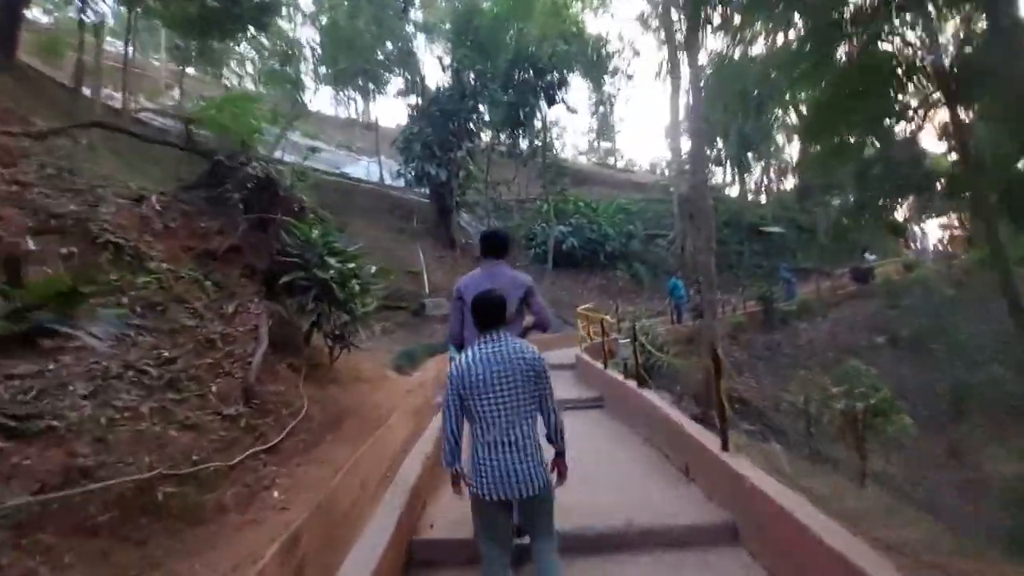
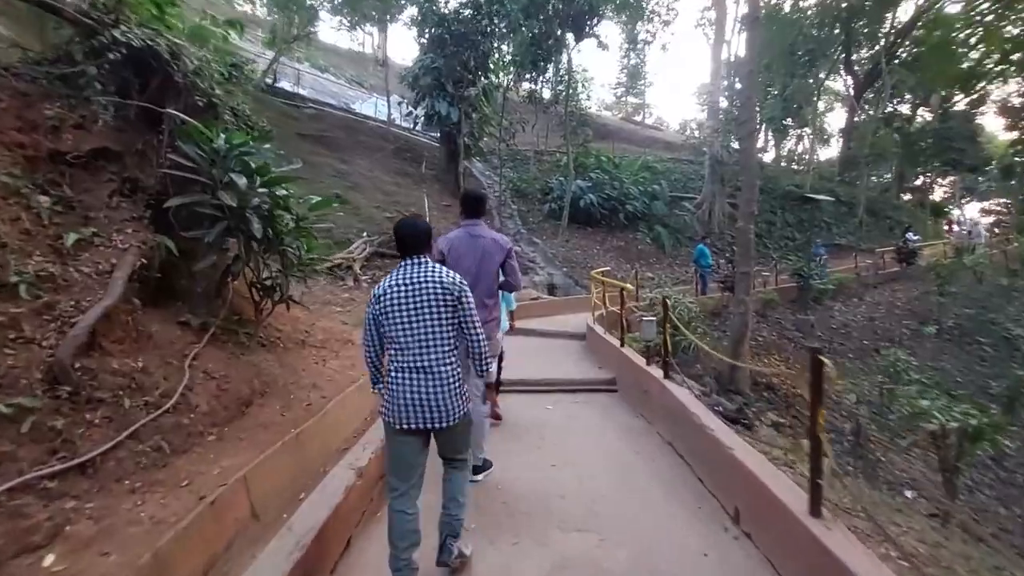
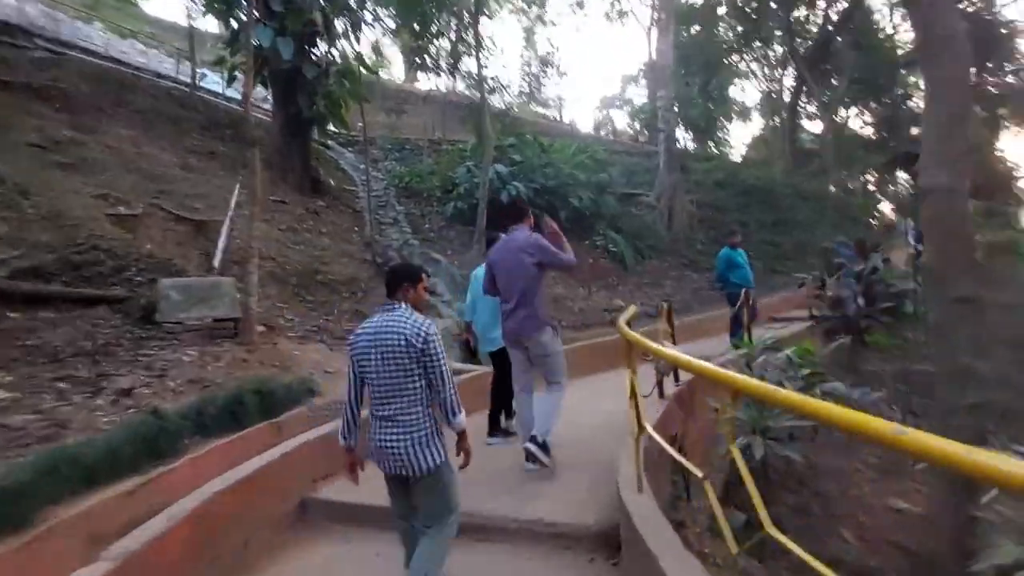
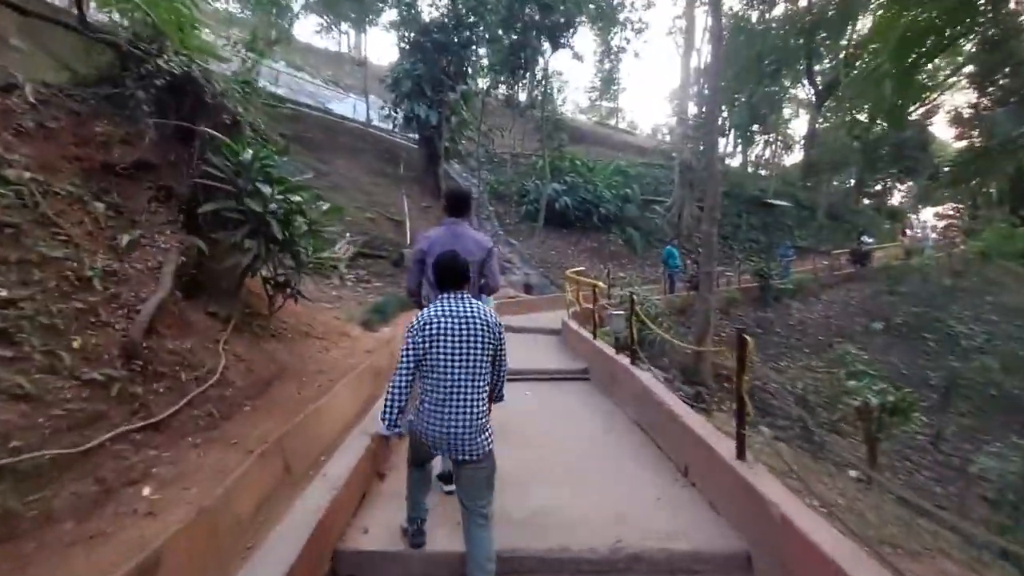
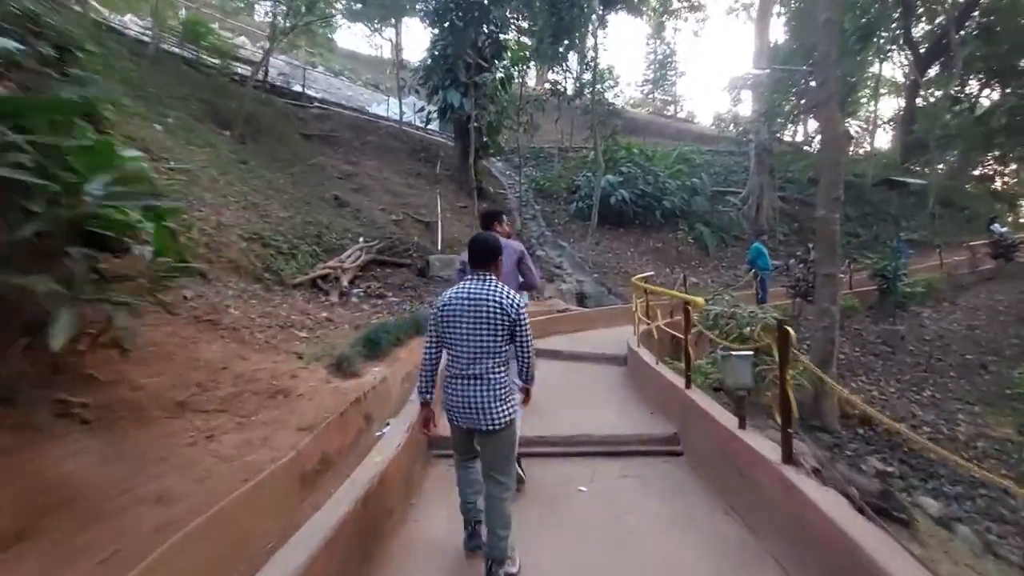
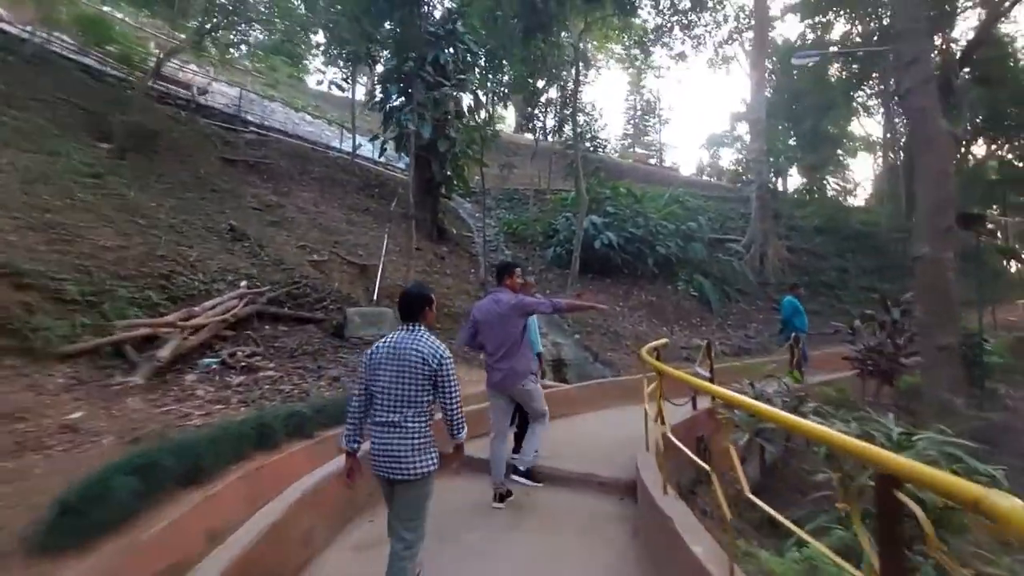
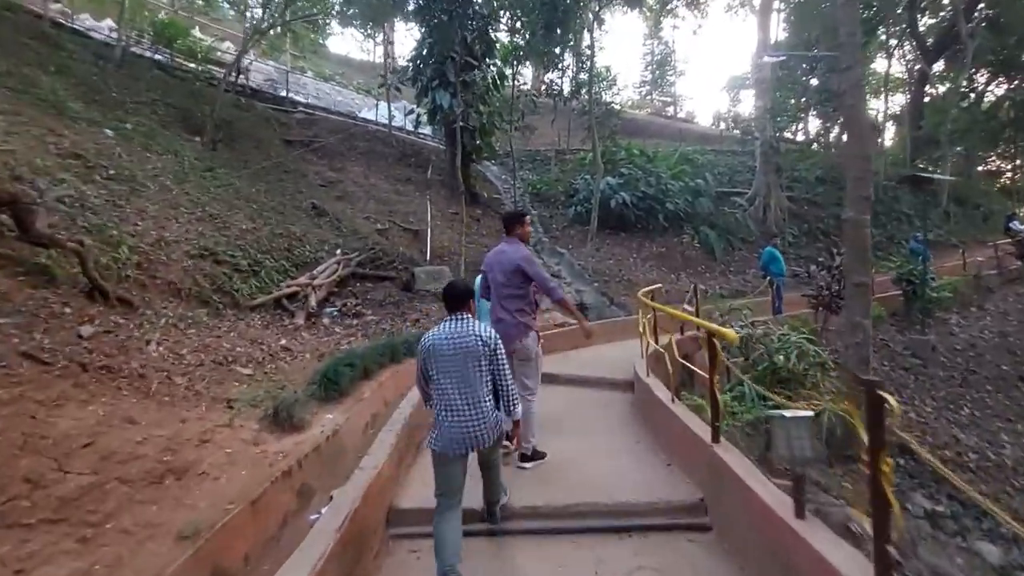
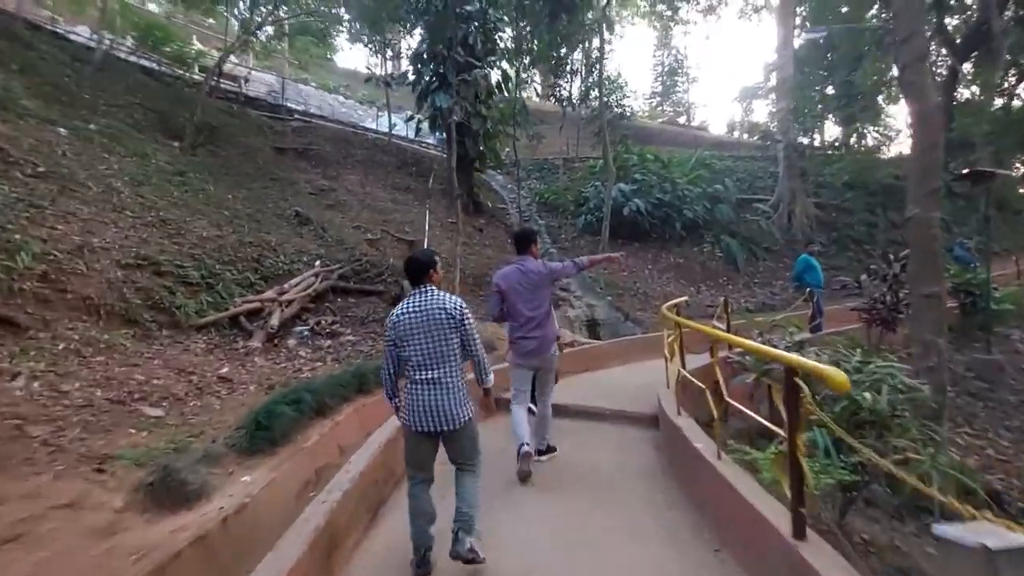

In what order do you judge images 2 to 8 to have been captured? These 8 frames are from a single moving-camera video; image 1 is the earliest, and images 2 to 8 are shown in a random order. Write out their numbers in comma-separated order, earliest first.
4, 2, 5, 7, 8, 6, 3
